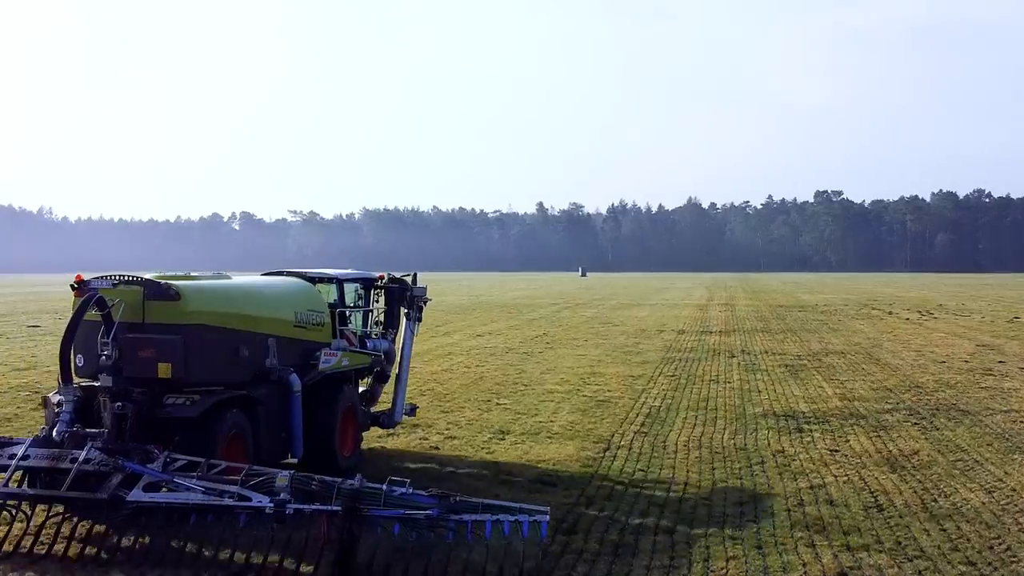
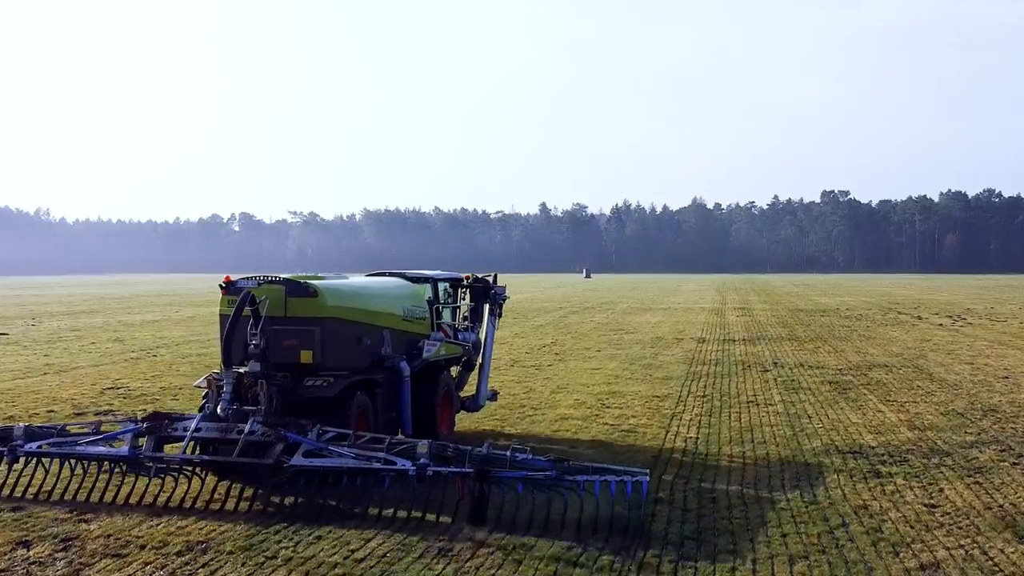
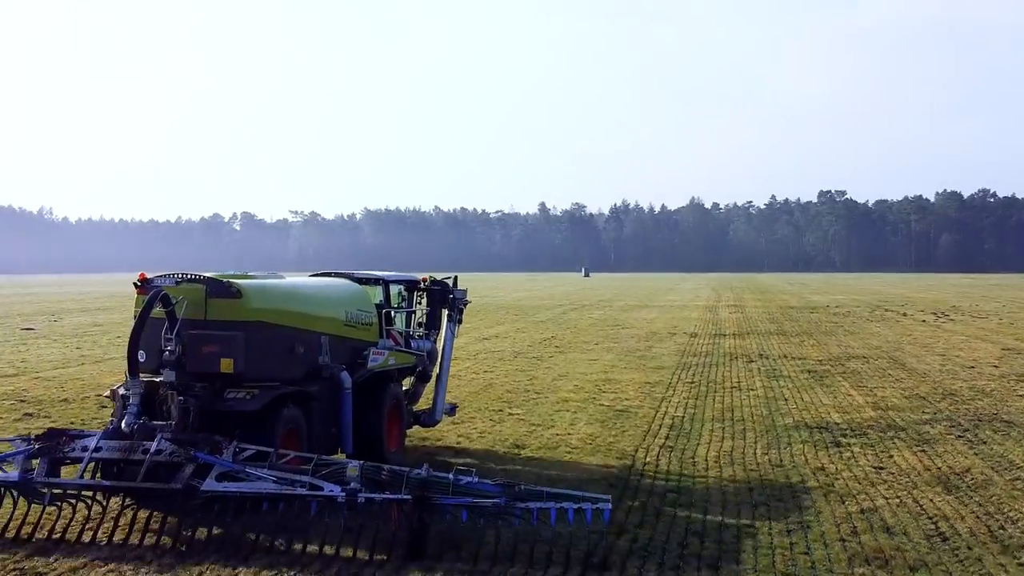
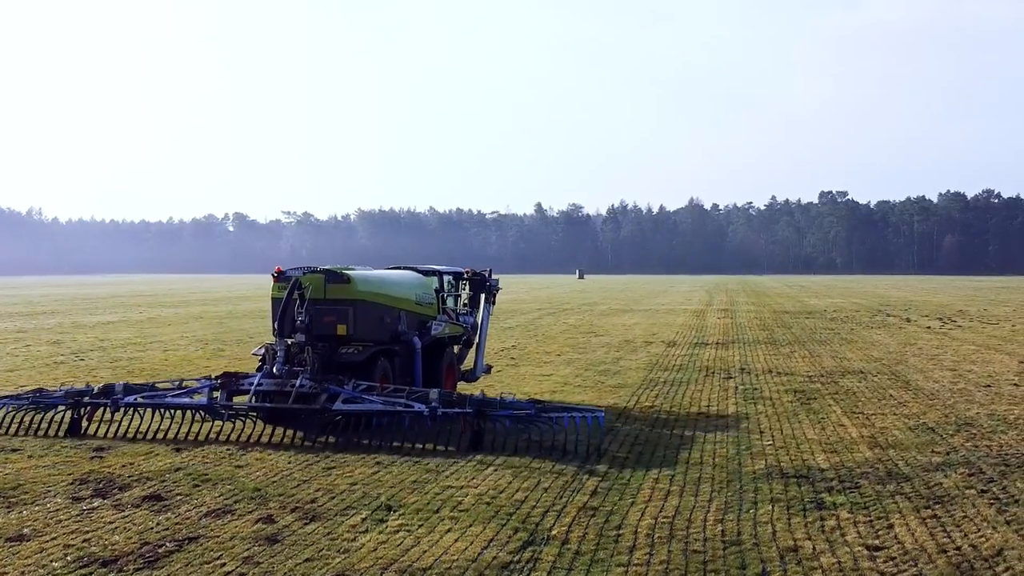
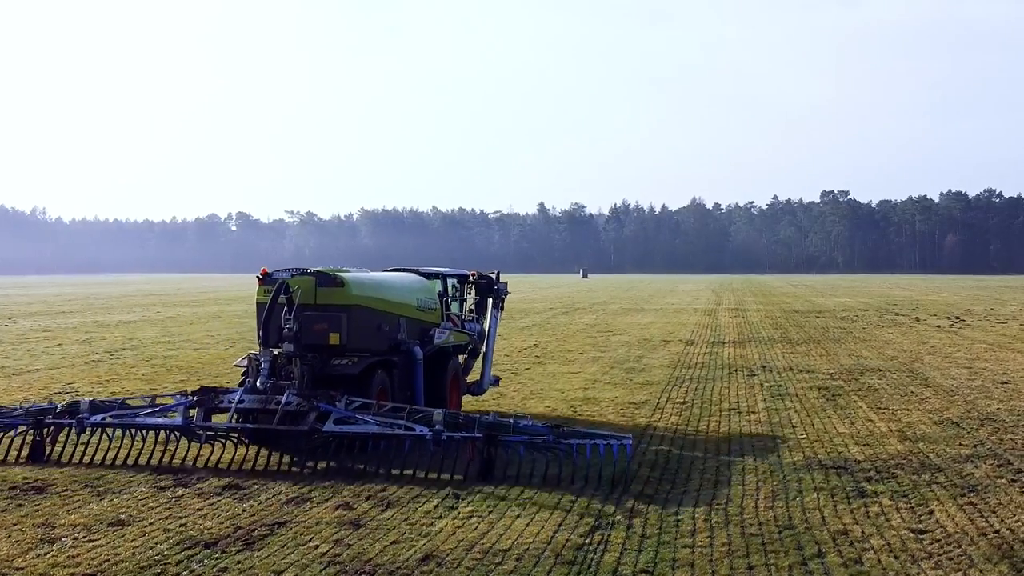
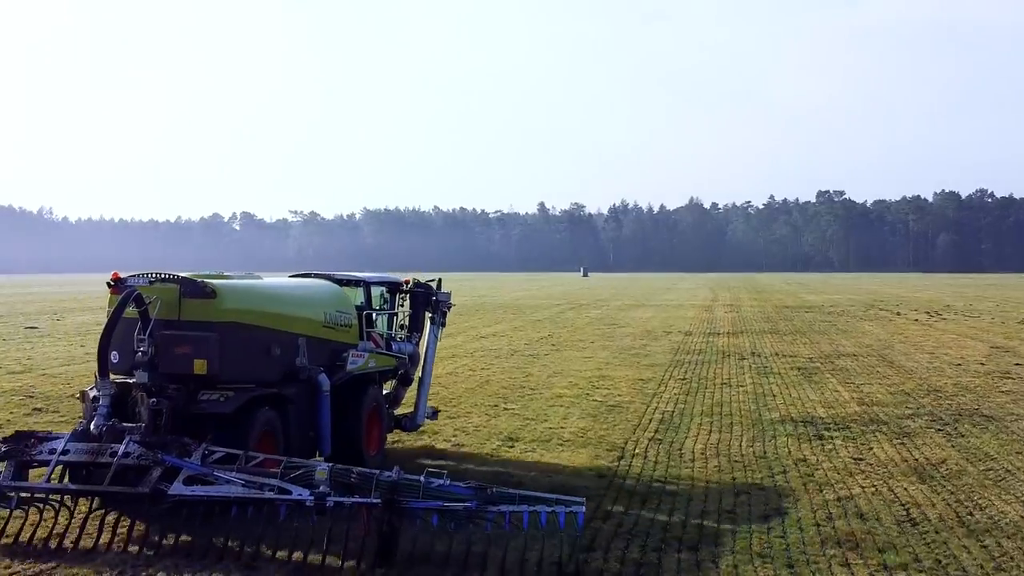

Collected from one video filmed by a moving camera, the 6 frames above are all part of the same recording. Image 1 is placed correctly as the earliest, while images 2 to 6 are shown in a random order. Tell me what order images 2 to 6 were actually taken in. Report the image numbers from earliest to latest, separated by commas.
6, 3, 2, 5, 4
